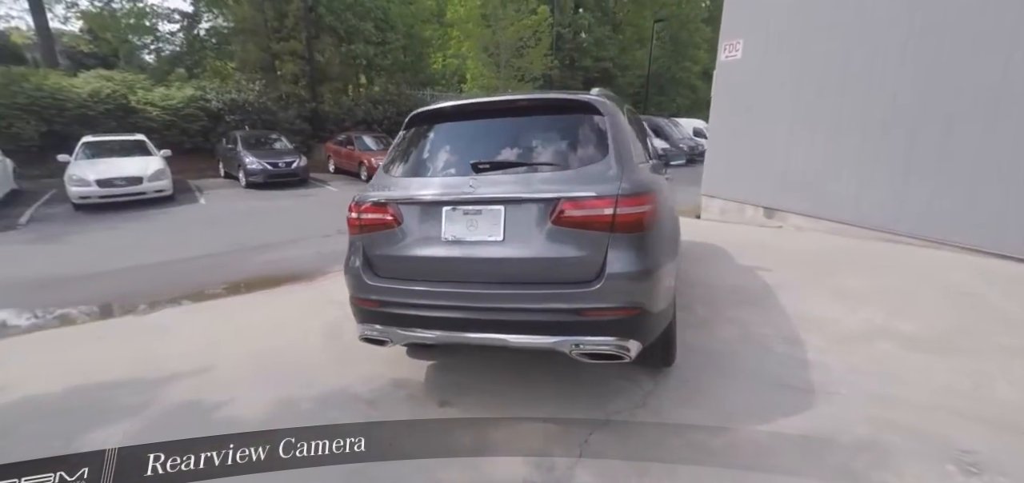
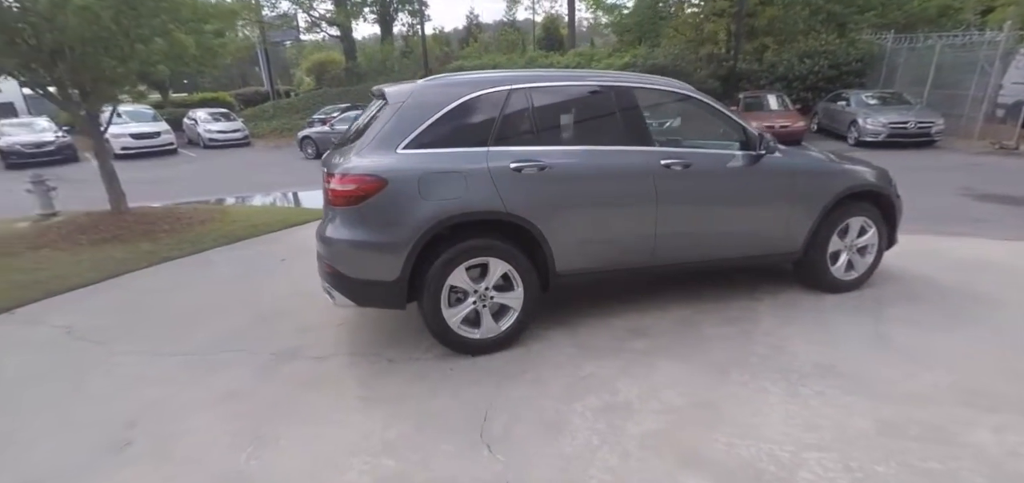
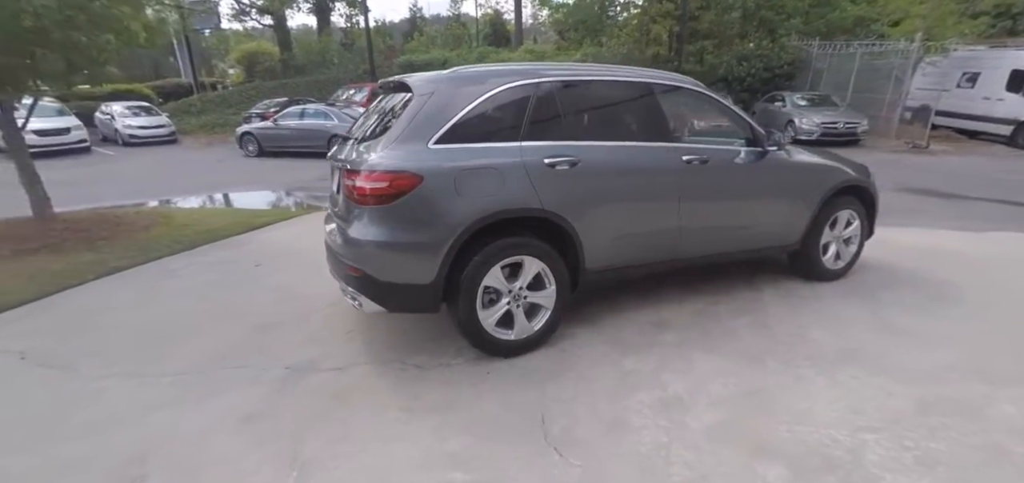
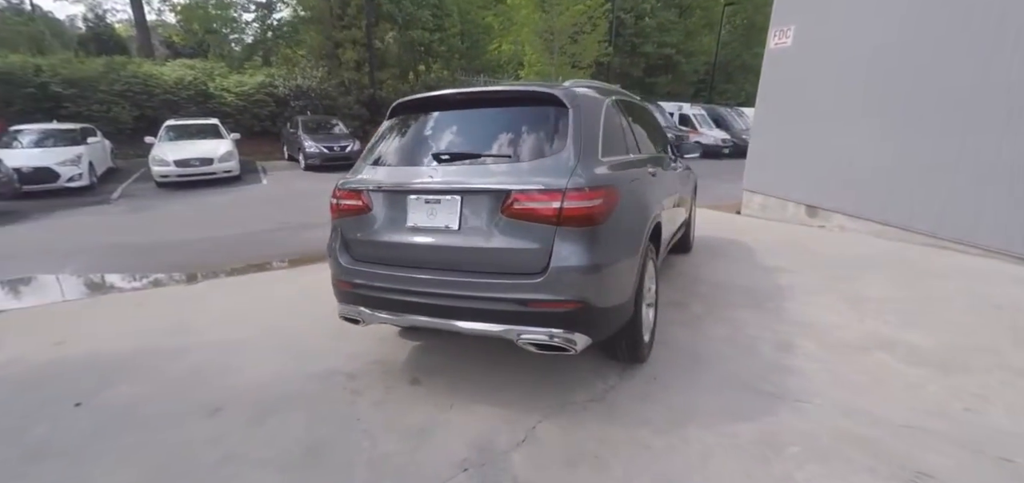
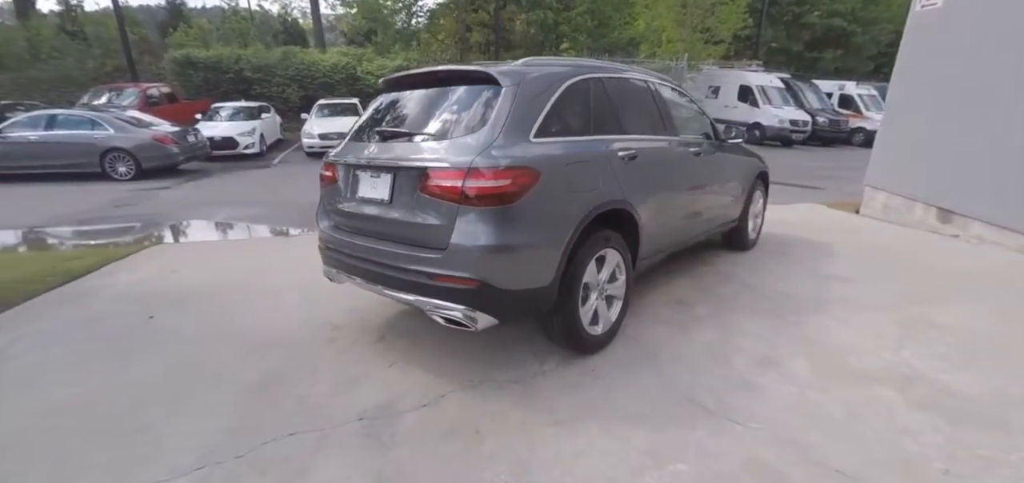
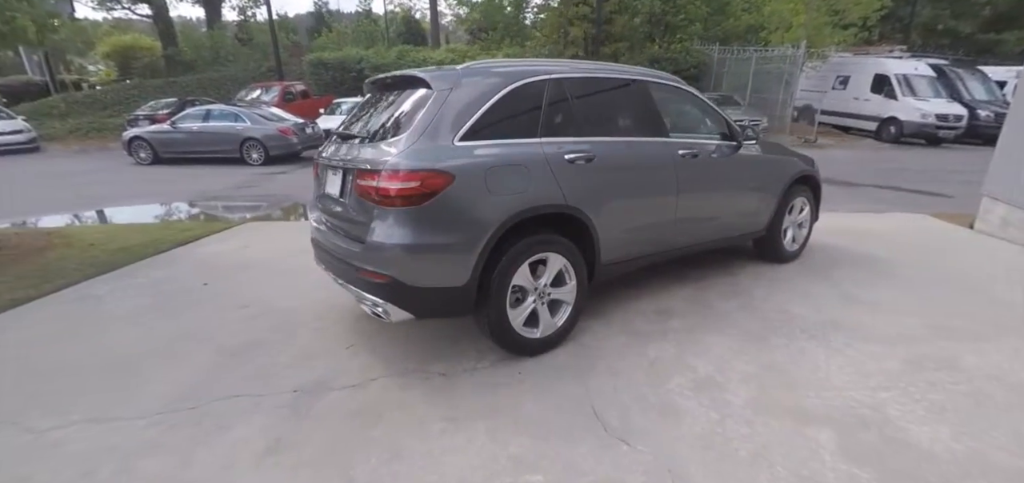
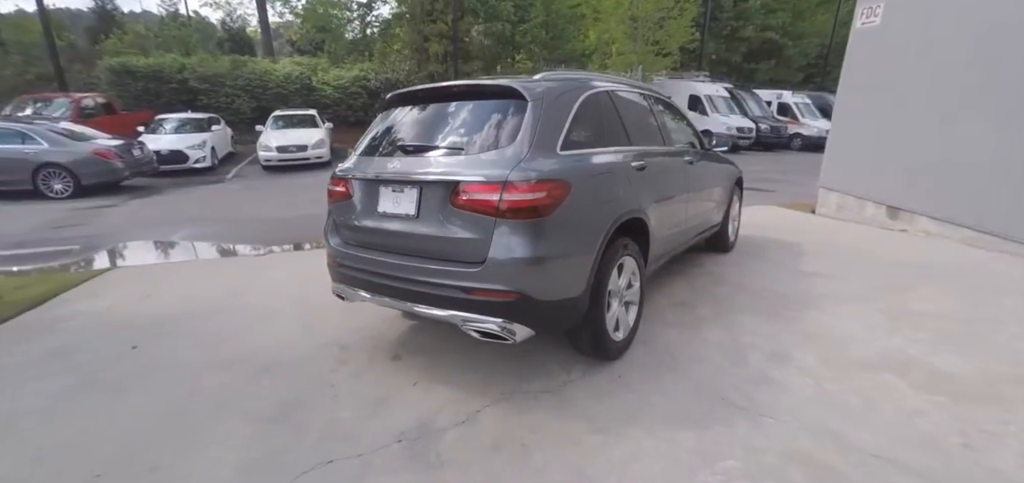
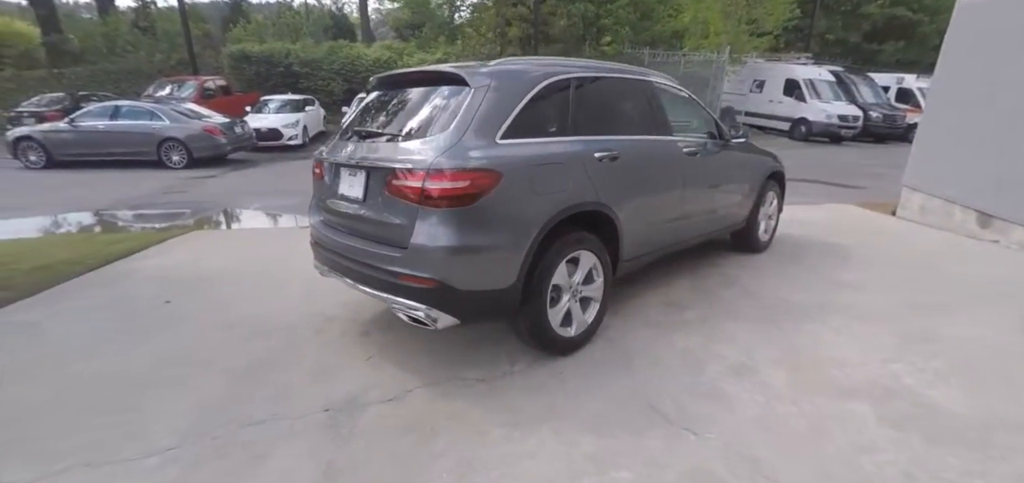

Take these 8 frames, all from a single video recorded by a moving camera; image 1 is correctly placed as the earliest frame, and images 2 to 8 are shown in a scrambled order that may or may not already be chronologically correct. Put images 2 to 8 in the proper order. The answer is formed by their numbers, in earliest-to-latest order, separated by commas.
4, 7, 5, 8, 6, 3, 2
